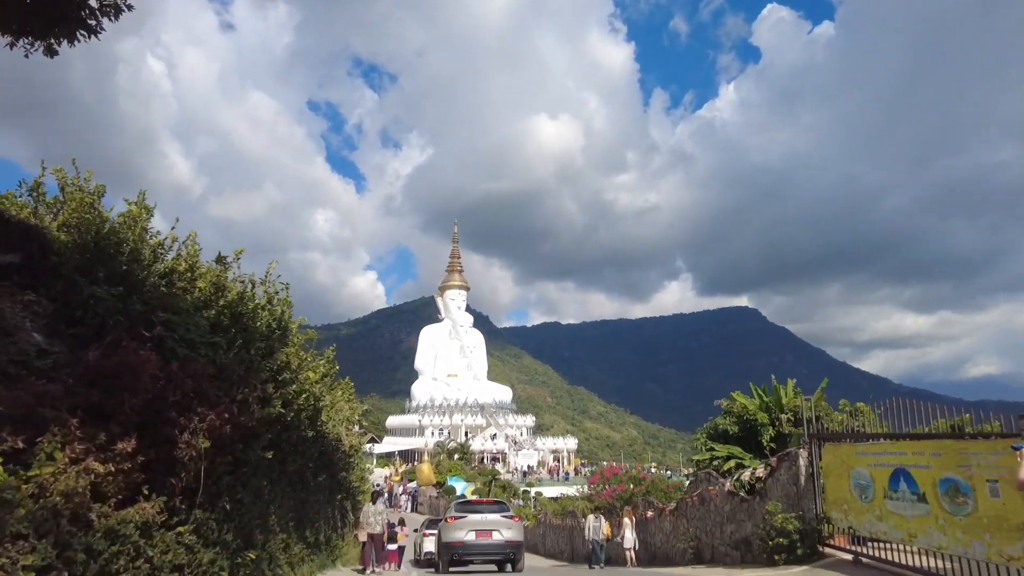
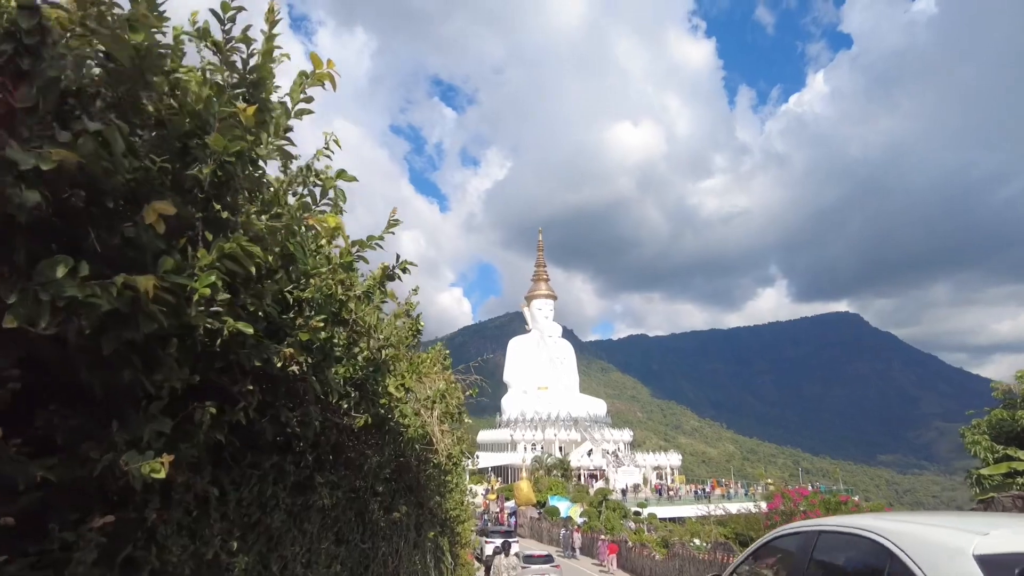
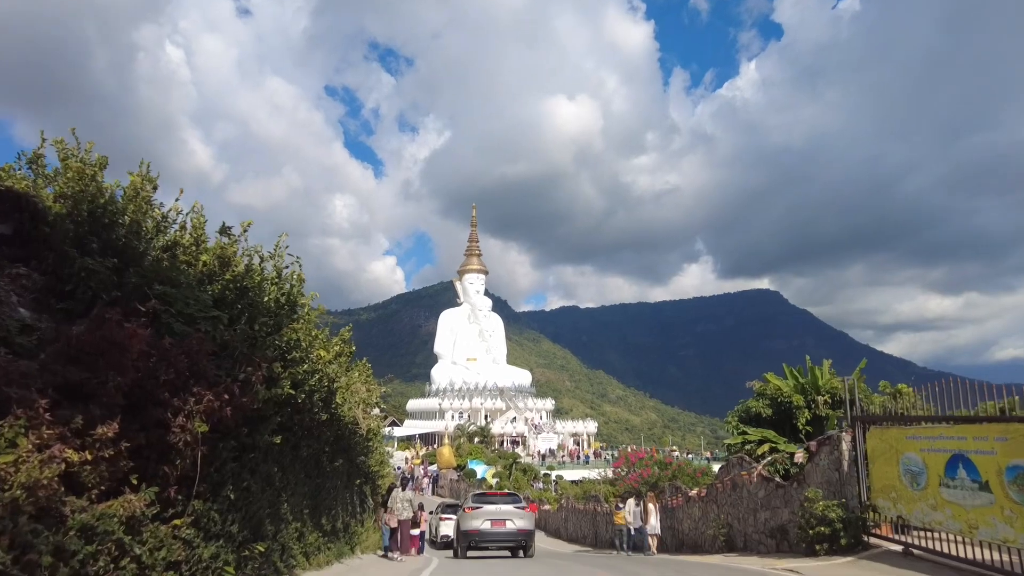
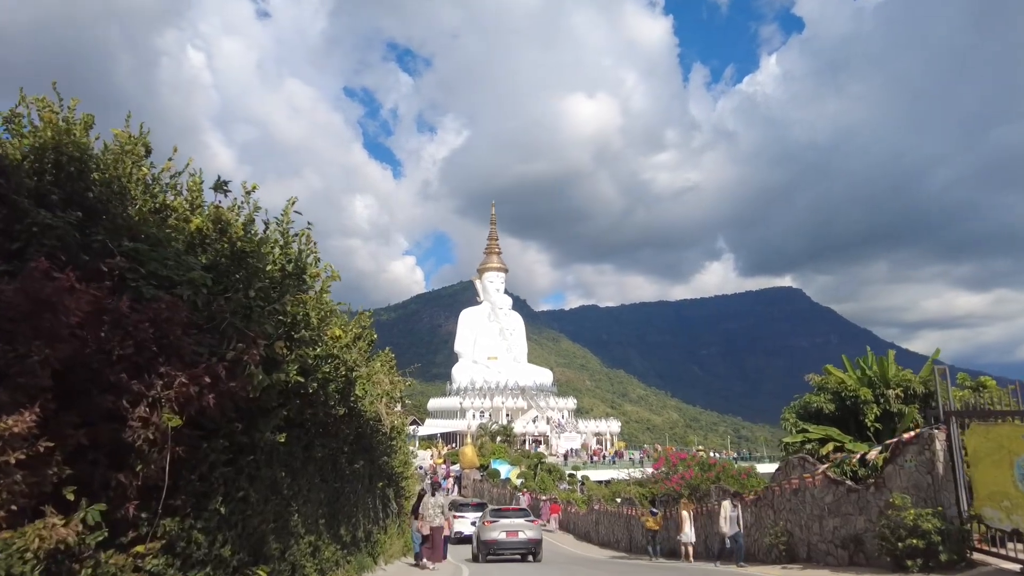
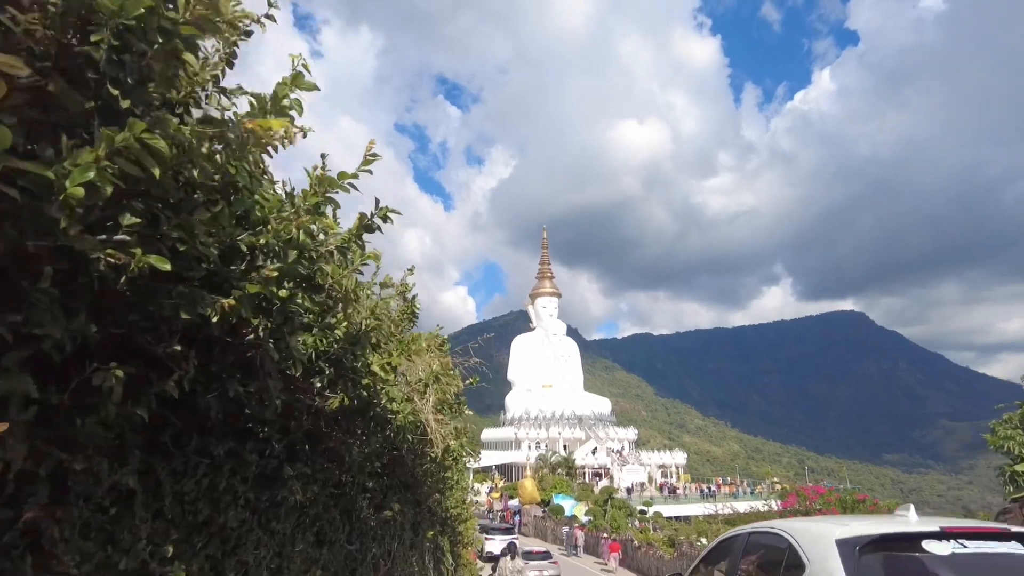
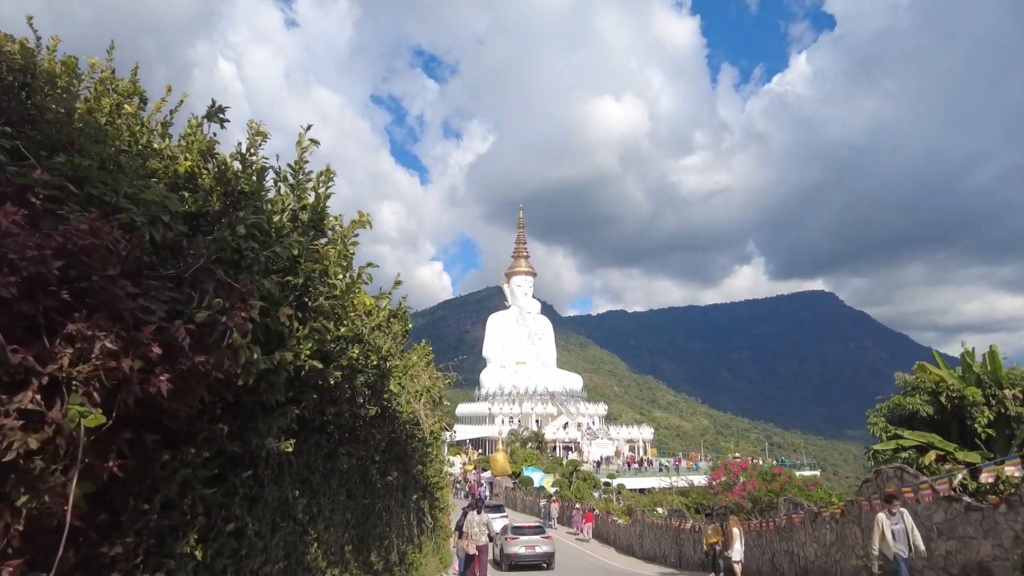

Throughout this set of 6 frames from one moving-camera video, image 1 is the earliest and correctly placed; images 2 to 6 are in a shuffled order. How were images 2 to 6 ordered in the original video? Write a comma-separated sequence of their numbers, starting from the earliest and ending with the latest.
3, 4, 6, 2, 5
